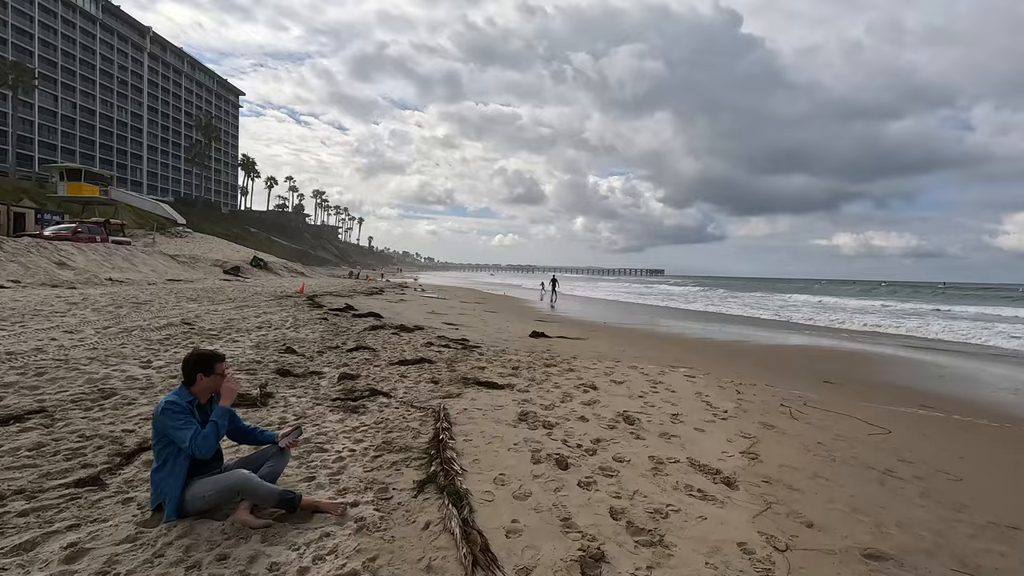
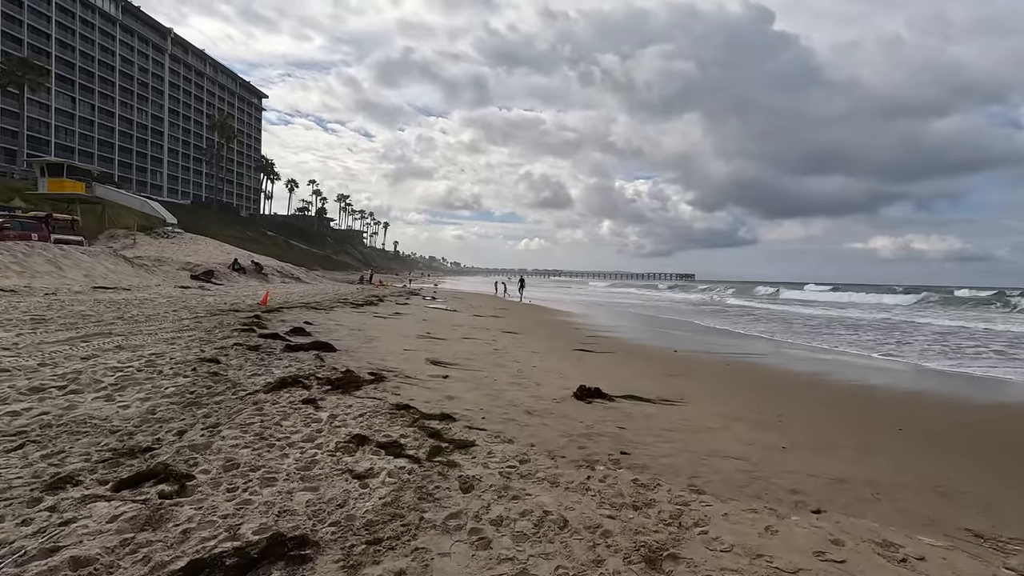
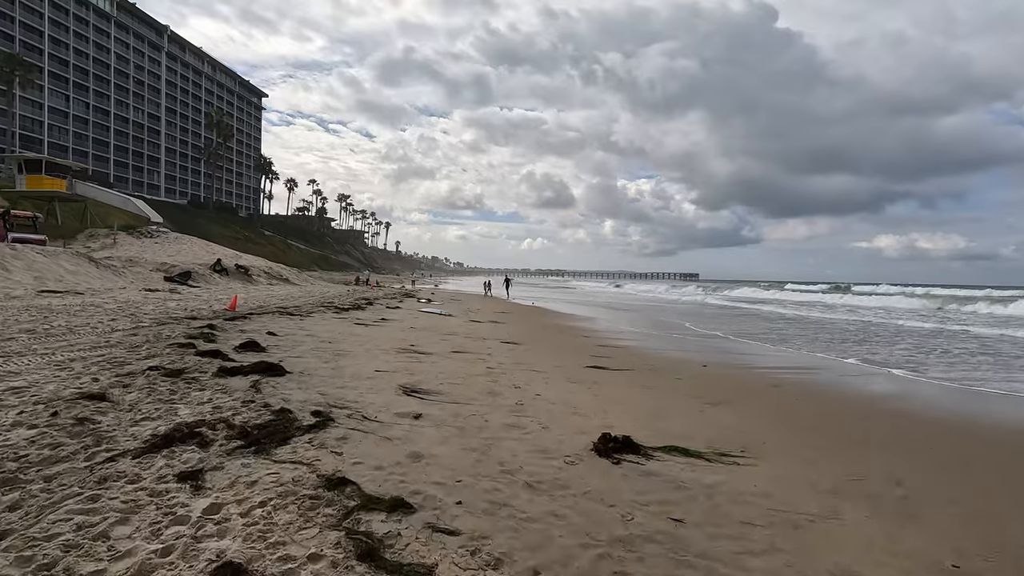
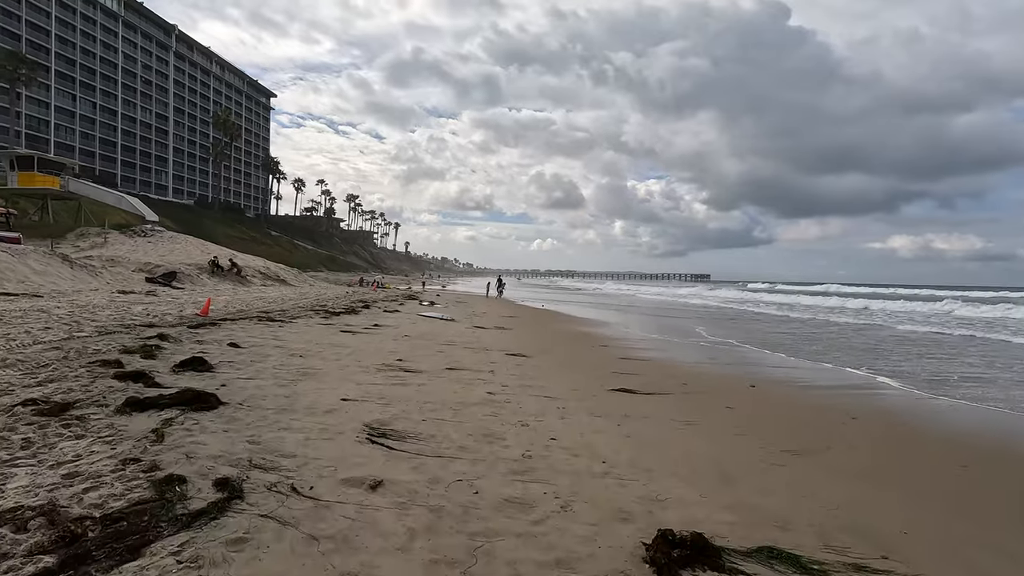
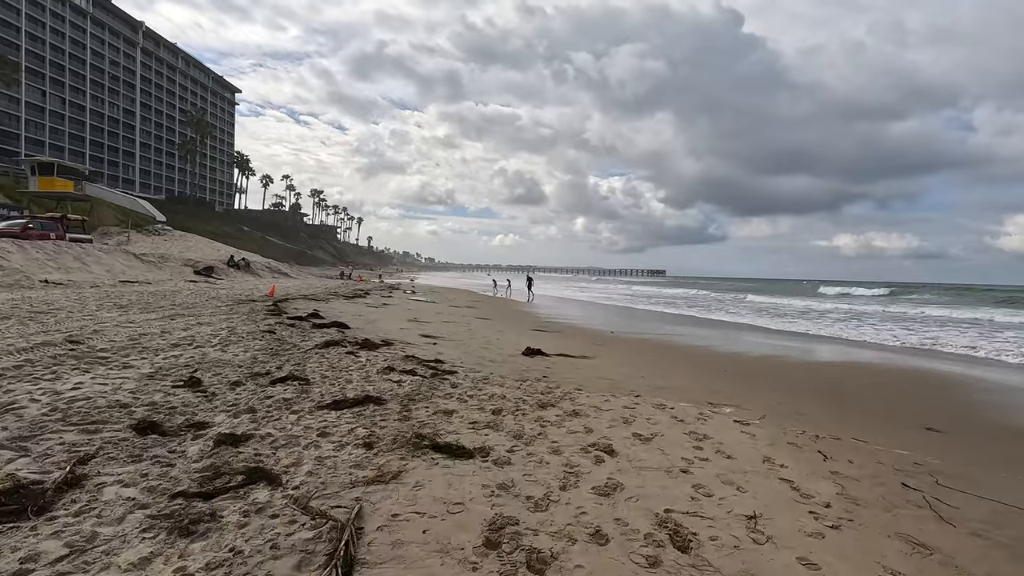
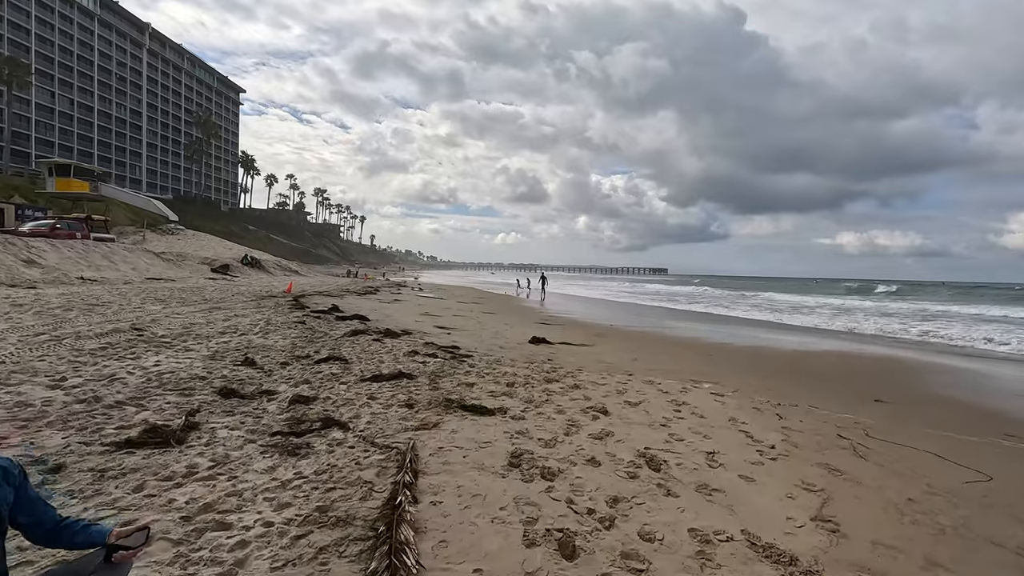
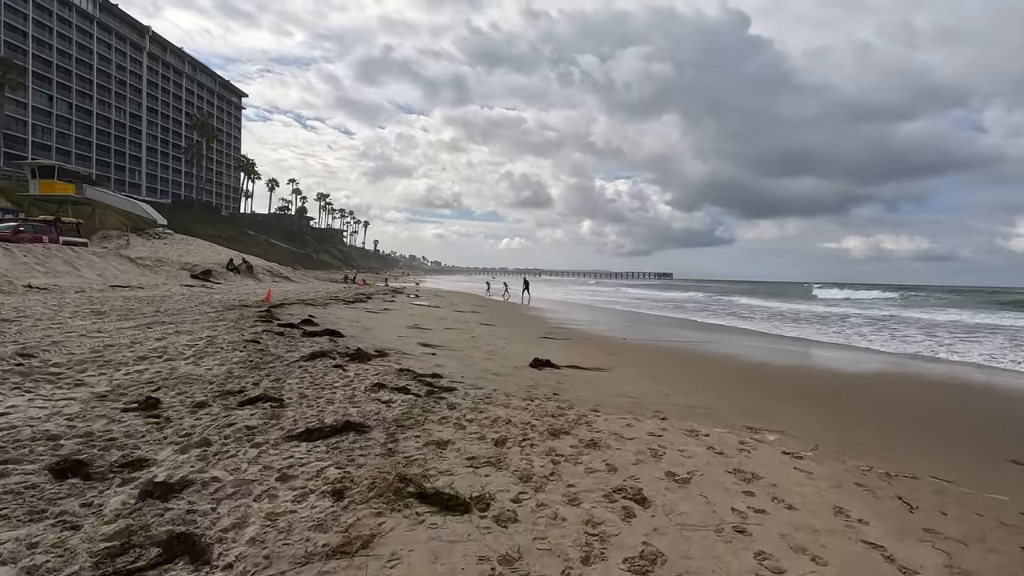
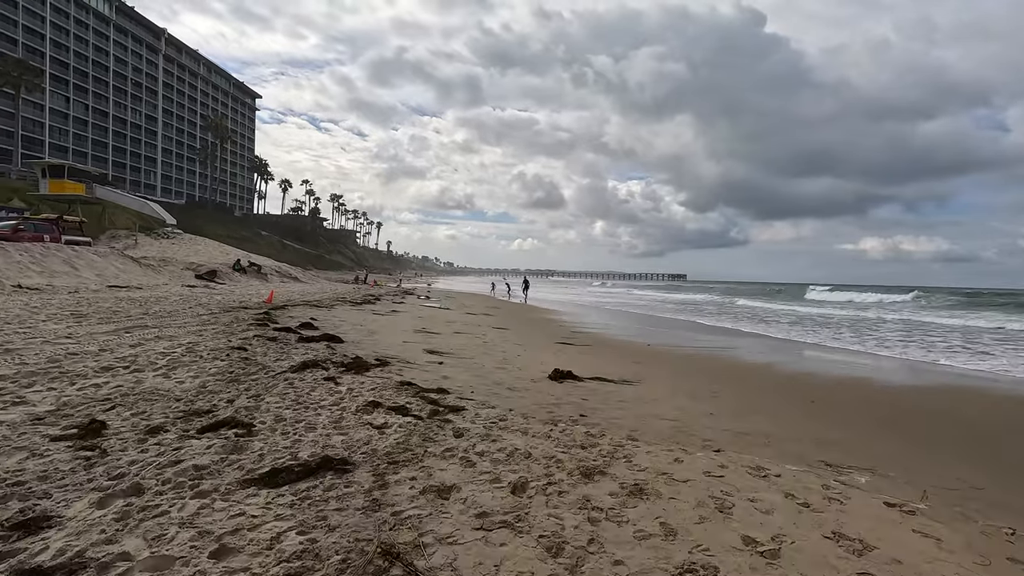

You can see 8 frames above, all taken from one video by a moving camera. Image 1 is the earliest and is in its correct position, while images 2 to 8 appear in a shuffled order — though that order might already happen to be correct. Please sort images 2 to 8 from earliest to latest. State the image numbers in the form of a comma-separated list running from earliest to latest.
6, 5, 7, 8, 2, 3, 4
